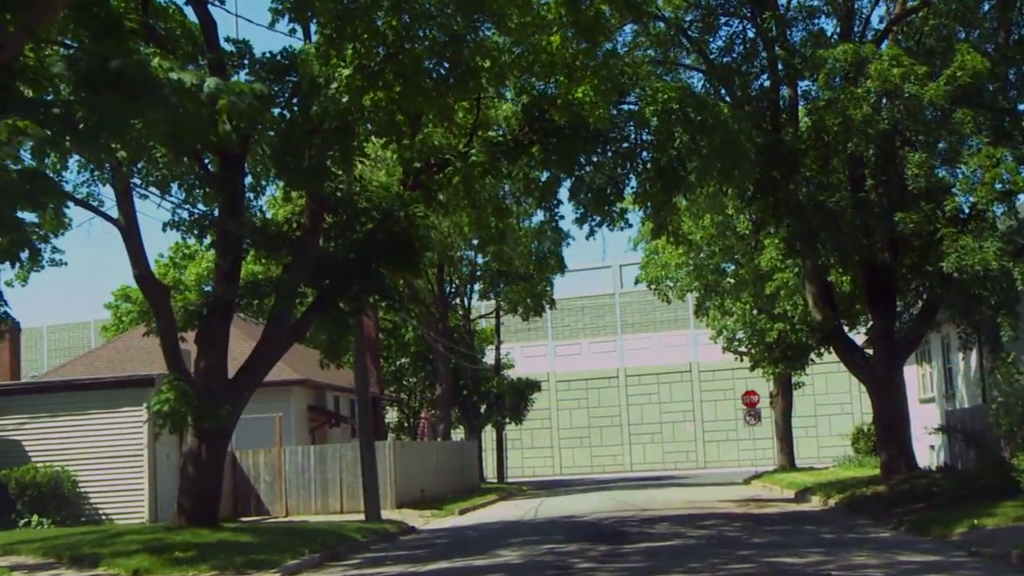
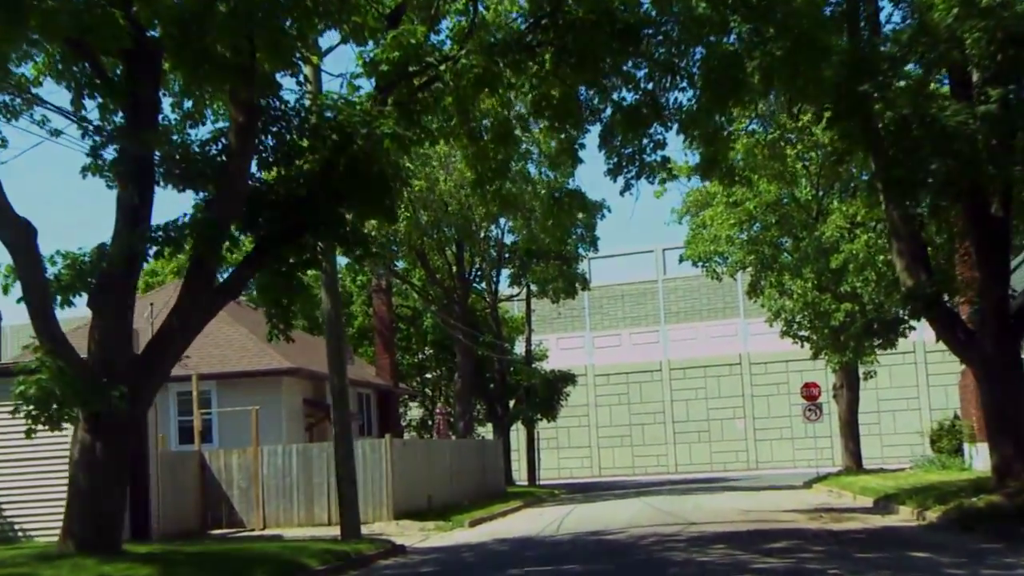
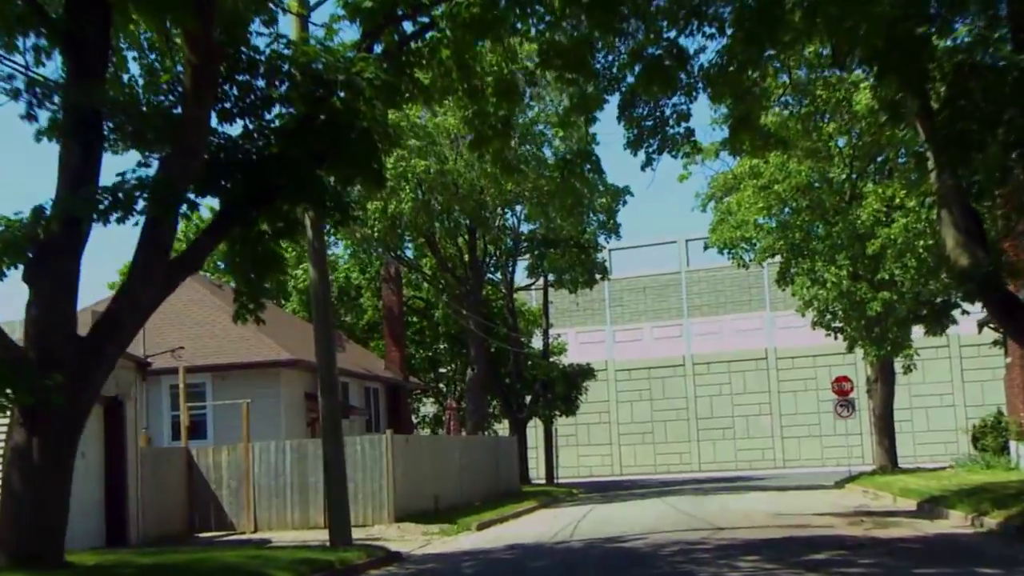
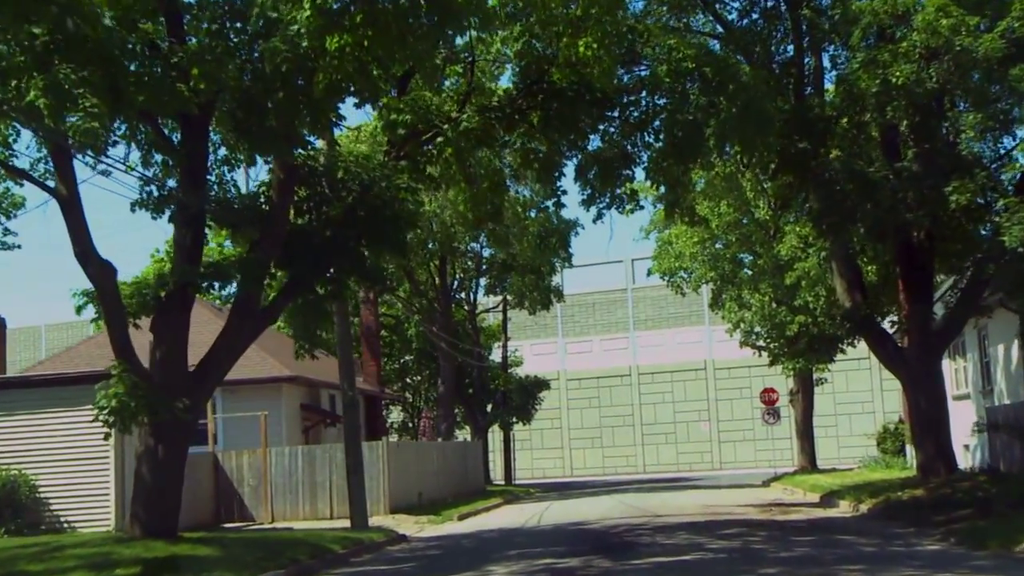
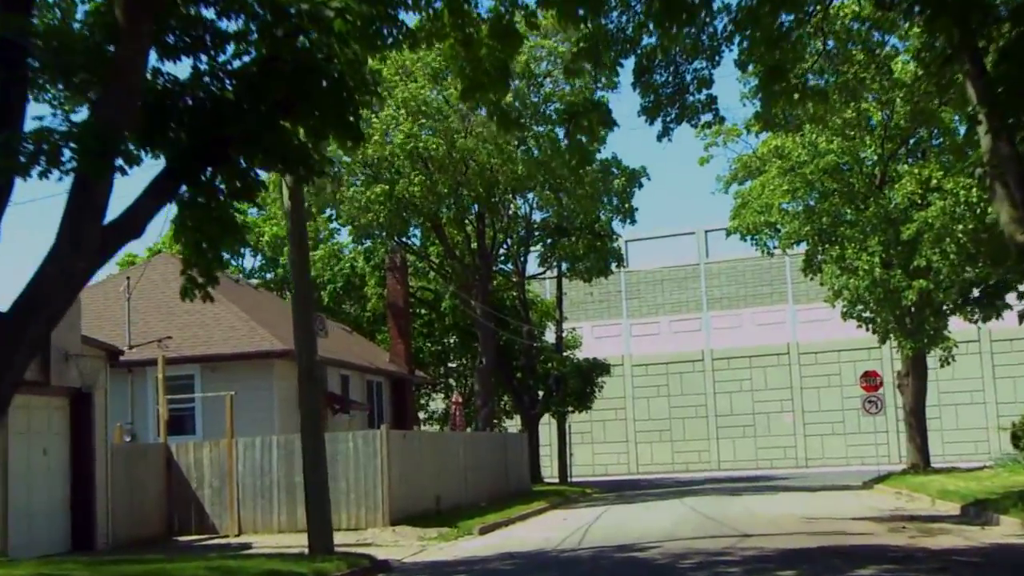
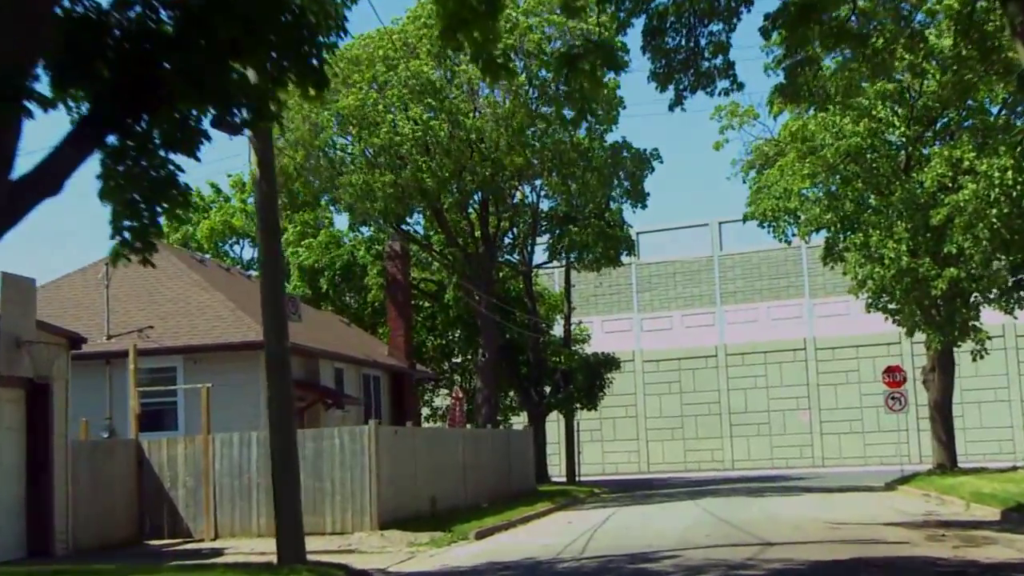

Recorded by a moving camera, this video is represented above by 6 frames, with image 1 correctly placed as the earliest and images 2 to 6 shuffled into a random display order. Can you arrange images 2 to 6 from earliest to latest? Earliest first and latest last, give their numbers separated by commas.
4, 2, 3, 5, 6
